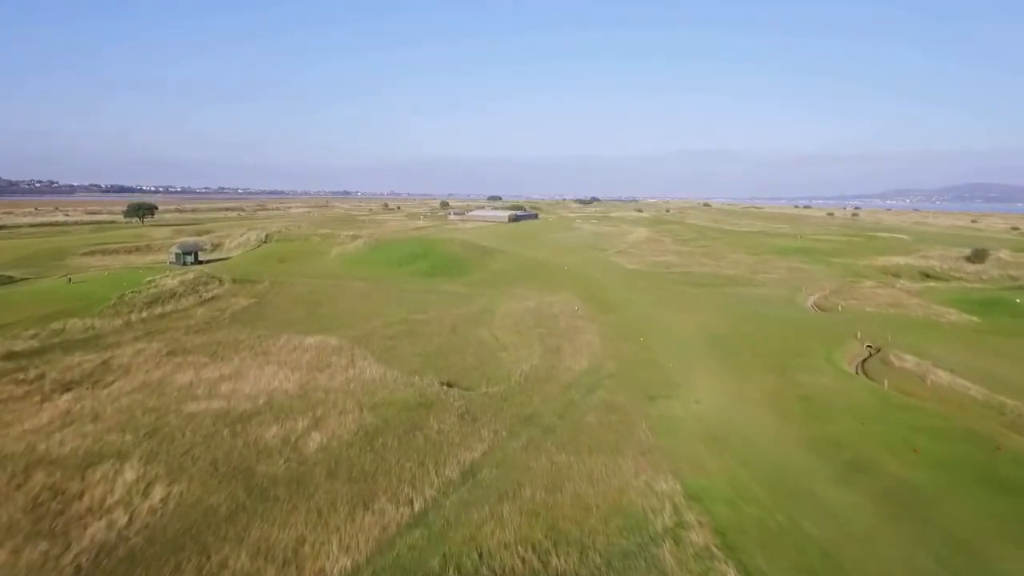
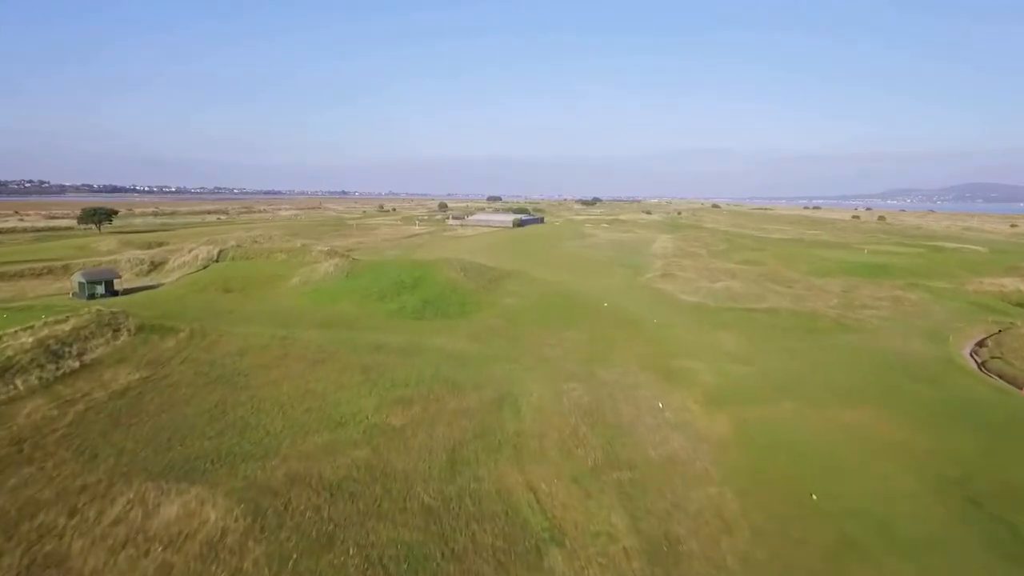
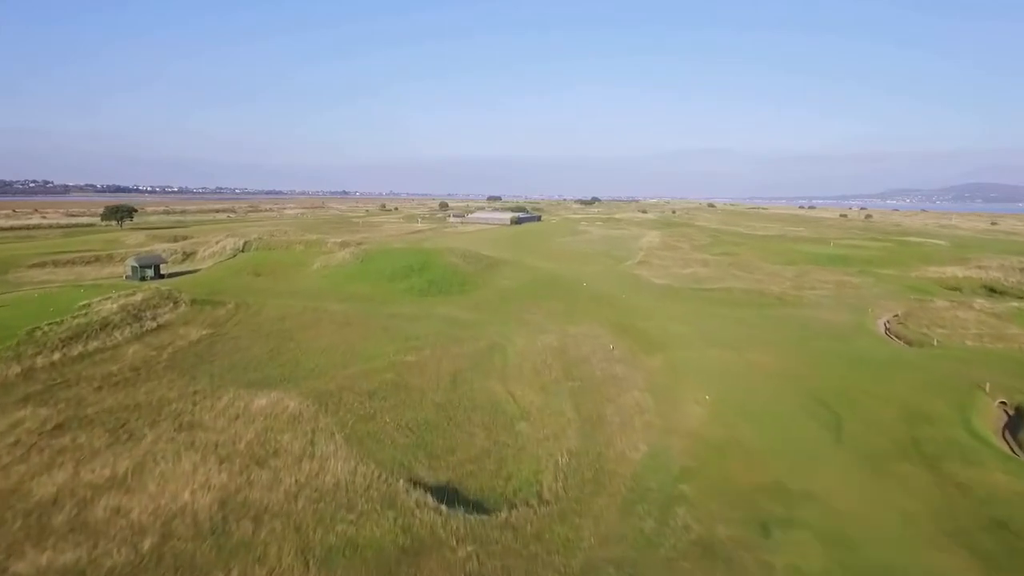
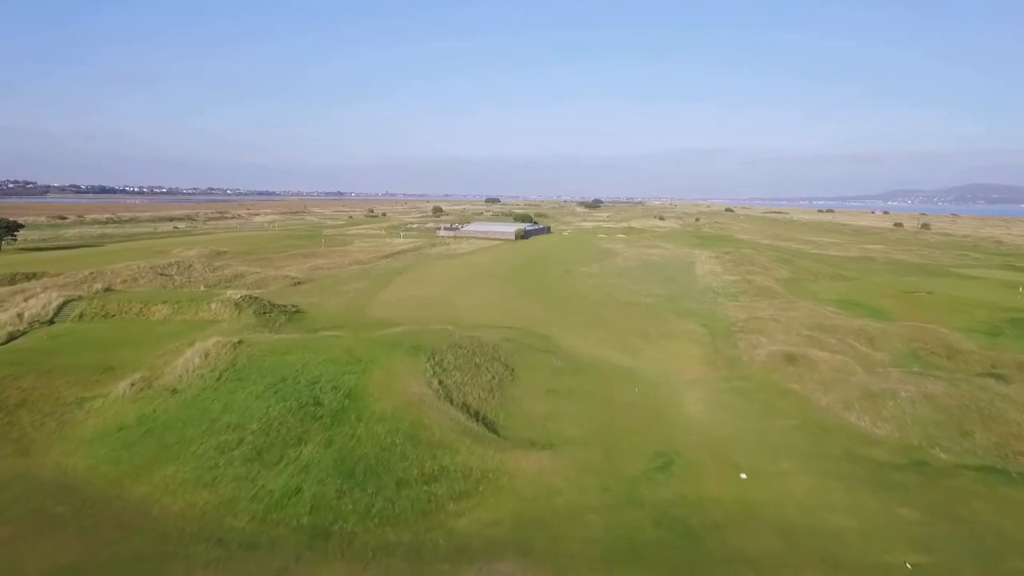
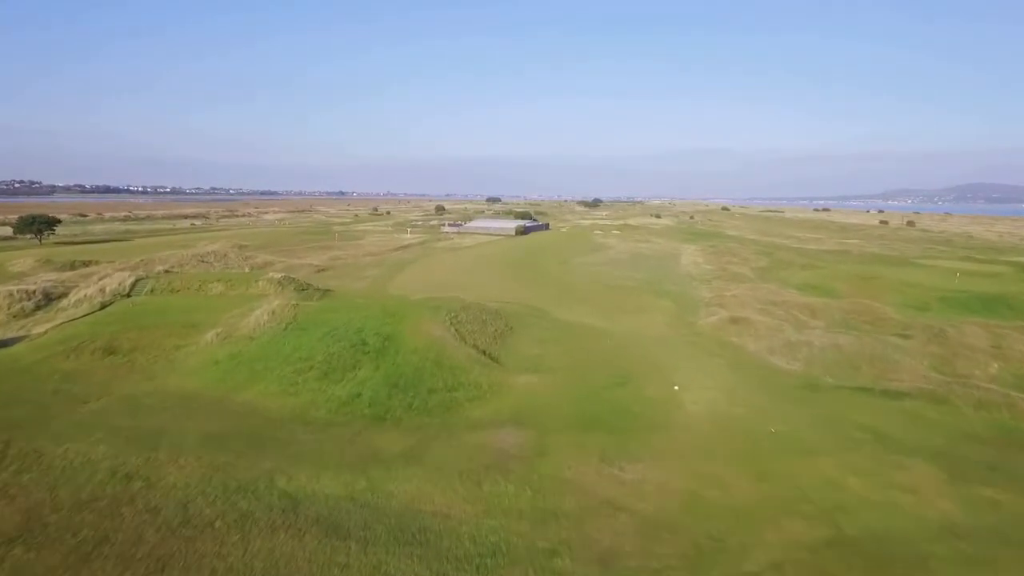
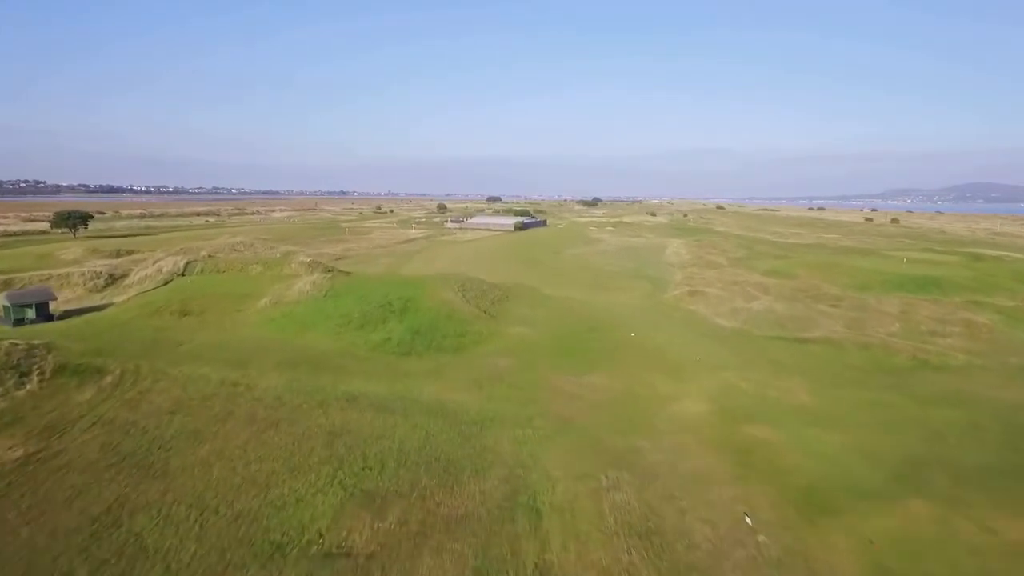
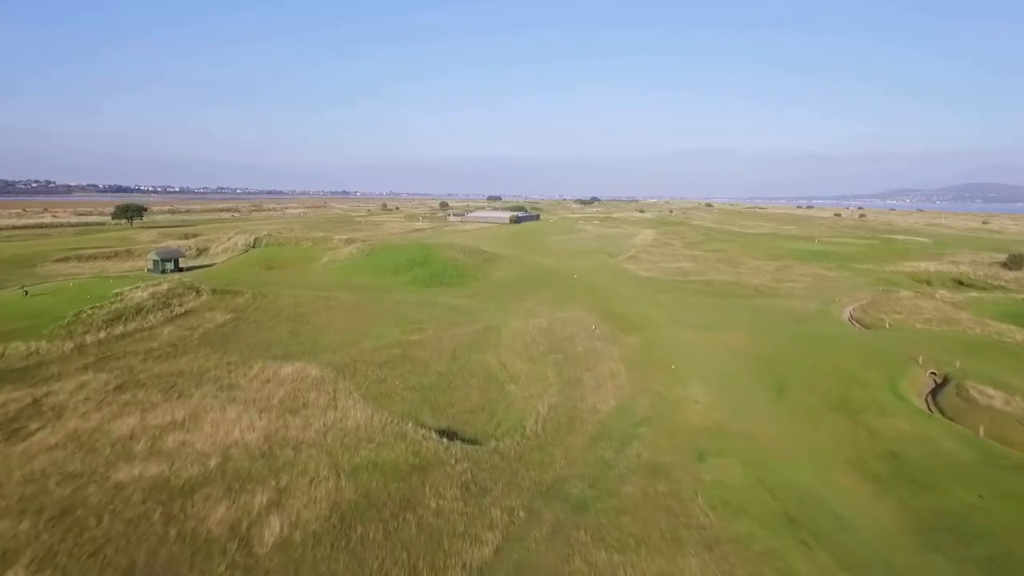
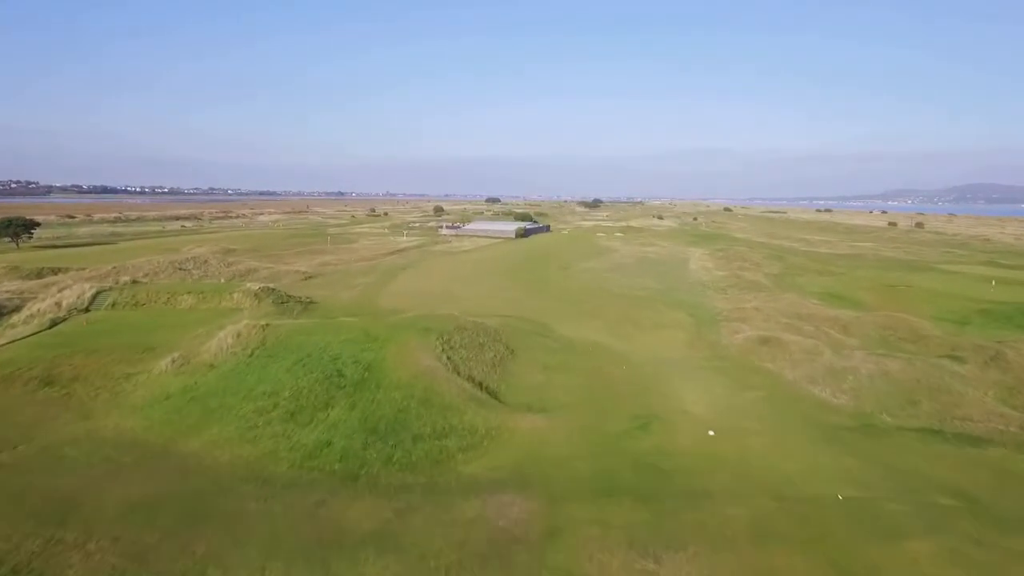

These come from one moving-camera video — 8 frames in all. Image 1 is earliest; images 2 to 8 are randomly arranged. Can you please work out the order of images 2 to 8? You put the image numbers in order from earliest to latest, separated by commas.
7, 3, 2, 6, 5, 8, 4
